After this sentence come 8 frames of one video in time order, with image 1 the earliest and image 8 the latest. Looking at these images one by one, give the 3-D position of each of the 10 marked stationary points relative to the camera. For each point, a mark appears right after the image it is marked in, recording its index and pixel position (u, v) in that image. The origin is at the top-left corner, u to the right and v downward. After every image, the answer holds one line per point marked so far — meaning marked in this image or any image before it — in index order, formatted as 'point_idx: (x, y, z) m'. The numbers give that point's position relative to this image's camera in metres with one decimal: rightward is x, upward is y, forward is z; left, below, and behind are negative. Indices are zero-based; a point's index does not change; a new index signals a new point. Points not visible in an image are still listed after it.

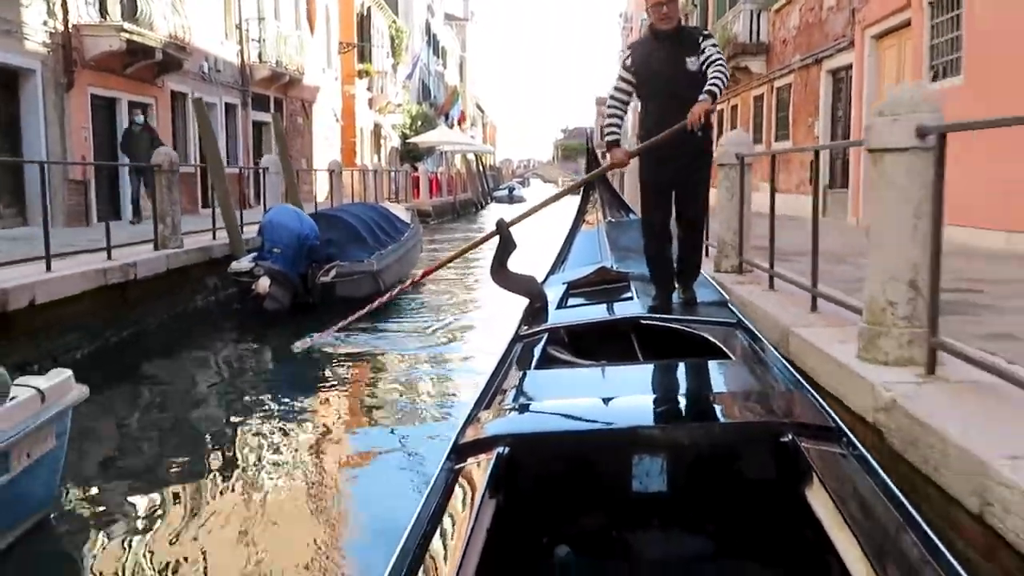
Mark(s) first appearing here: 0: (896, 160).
0: (+1.2, +0.4, +2.9) m
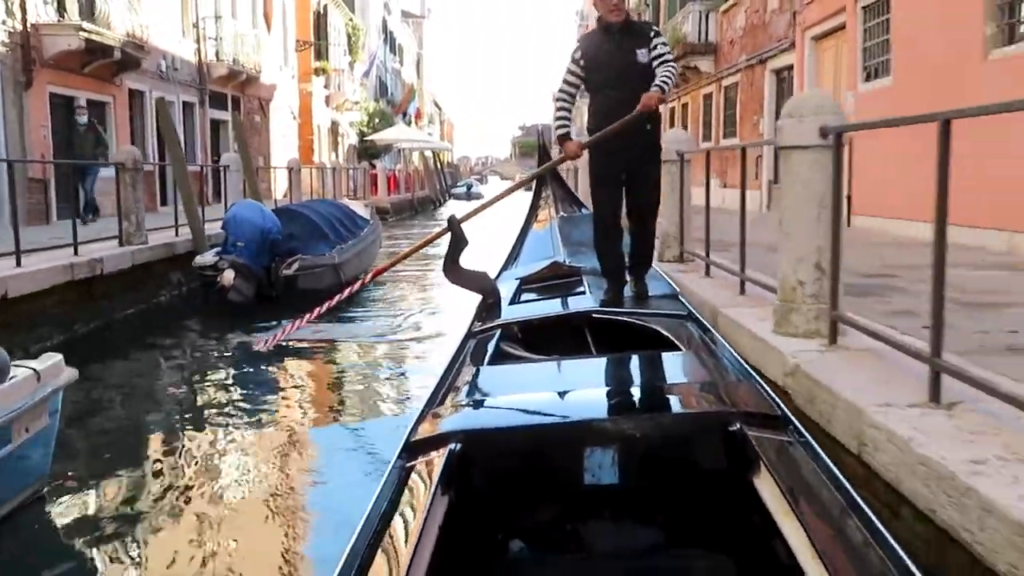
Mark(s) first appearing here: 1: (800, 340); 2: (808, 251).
0: (+1.1, +0.5, +3.3) m
1: (+1.1, -0.2, +3.4) m
2: (+1.1, +0.1, +3.4) m
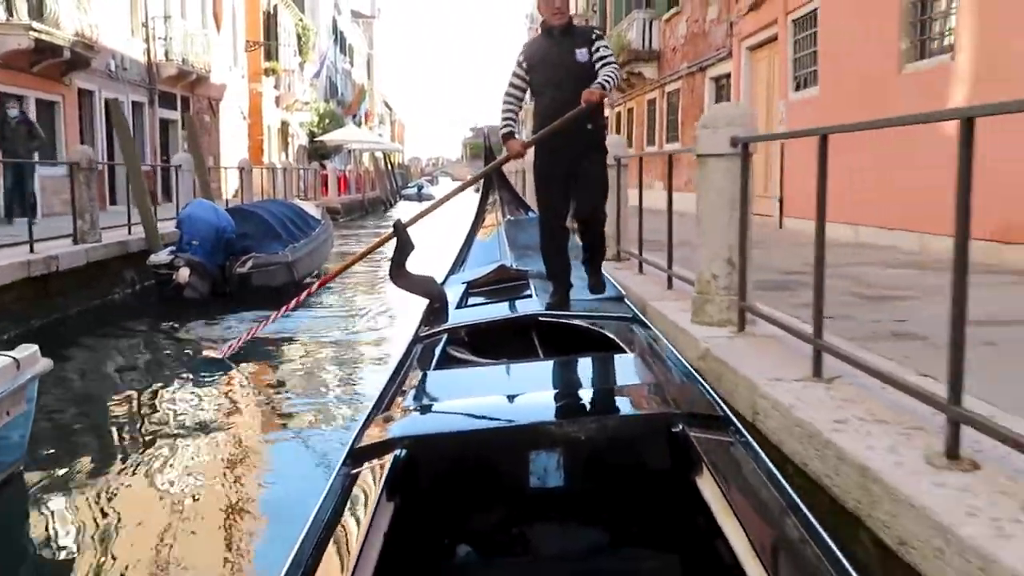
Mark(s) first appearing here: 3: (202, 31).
0: (+0.8, +0.5, +3.7) m
1: (+0.9, -0.2, +3.8) m
2: (+0.9, +0.2, +3.8) m
3: (-6.9, +5.7, +19.8) m
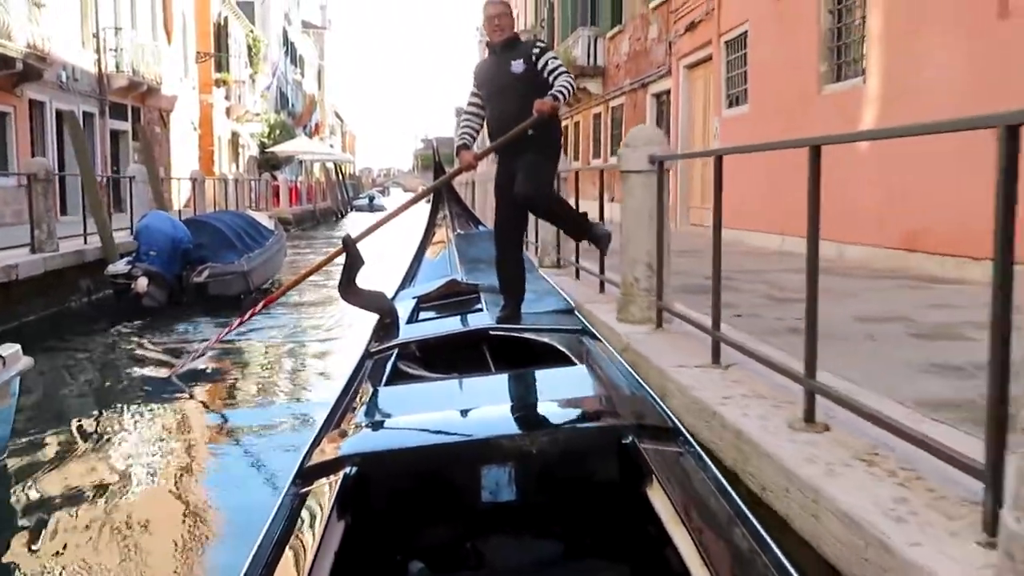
0: (+0.6, +0.5, +4.2) m
1: (+0.6, -0.2, +4.3) m
2: (+0.6, +0.2, +4.2) m
3: (-8.0, +5.5, +19.9) m
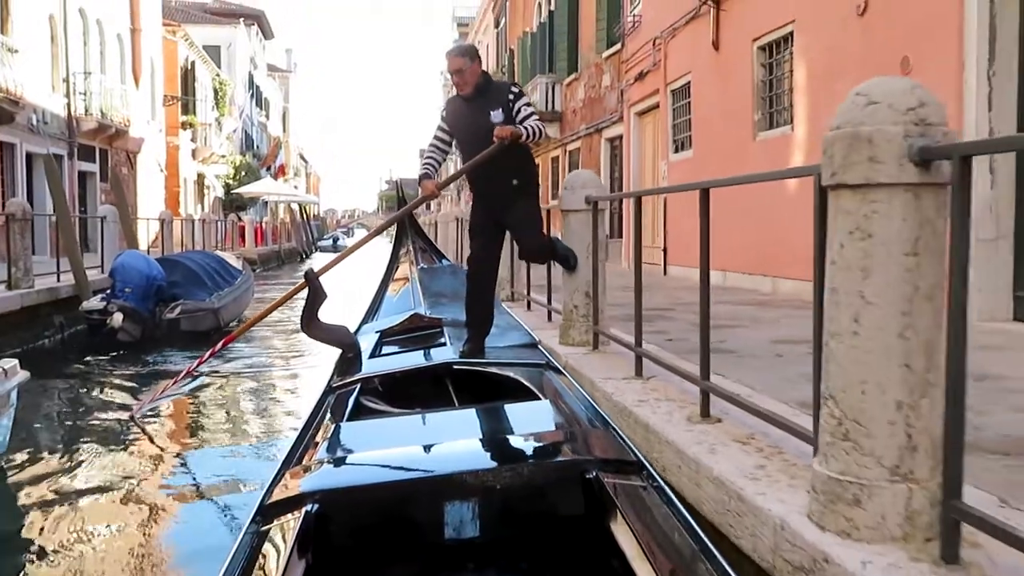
0: (+0.3, +0.4, +4.7) m
1: (+0.4, -0.3, +4.8) m
2: (+0.4, 0.0, +4.7) m
3: (-8.9, +4.6, +20.3) m
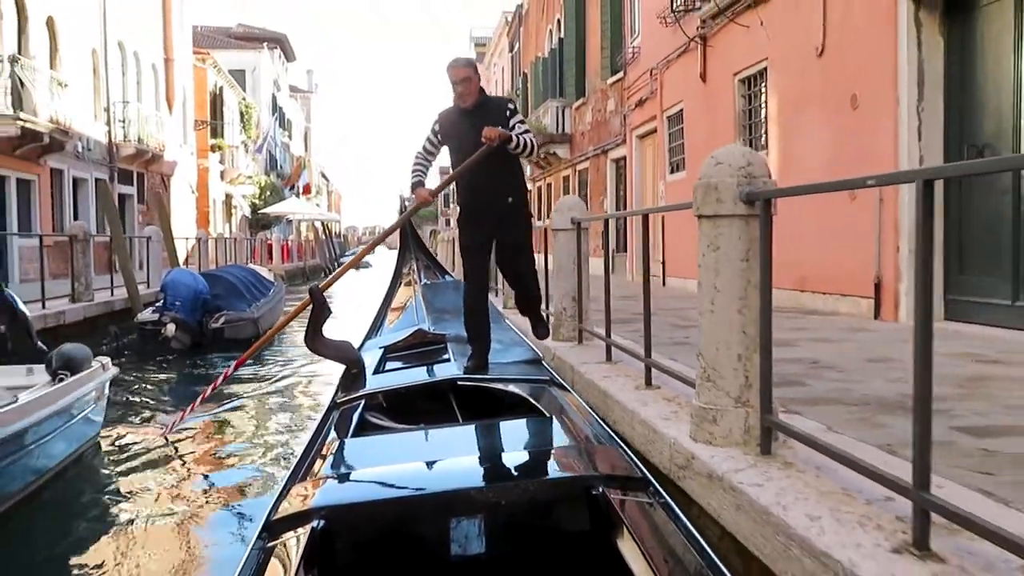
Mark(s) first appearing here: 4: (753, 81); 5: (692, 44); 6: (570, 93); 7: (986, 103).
0: (+0.3, +0.3, +5.7) m
1: (+0.4, -0.4, +5.7) m
2: (+0.4, 0.0, +5.7) m
3: (-8.5, +4.2, +21.5) m
4: (+2.4, +2.1, +9.0) m
5: (+2.1, +2.8, +10.2) m
6: (+1.1, +3.8, +17.6) m
7: (+3.0, +1.2, +5.7) m
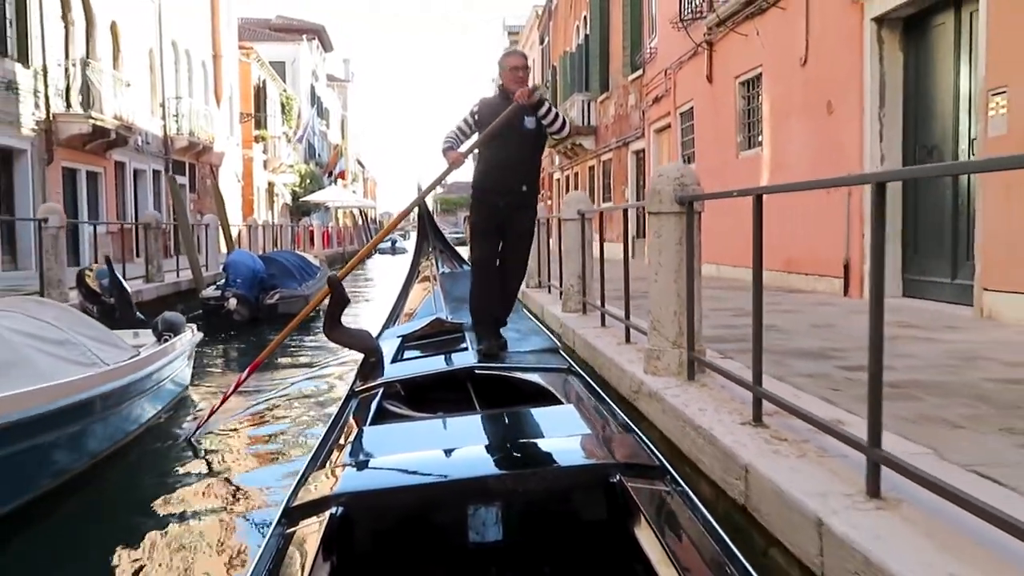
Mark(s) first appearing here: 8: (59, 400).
0: (+0.5, +0.5, +6.8) m
1: (+0.5, -0.2, +6.8) m
2: (+0.5, +0.1, +6.8) m
3: (-7.8, +4.6, +22.9) m
4: (+2.7, +2.3, +9.9) m
5: (+2.4, +3.0, +11.2) m
6: (+1.7, +4.1, +18.6) m
7: (+3.1, +1.3, +6.7) m
8: (-2.2, -0.5, +4.4) m
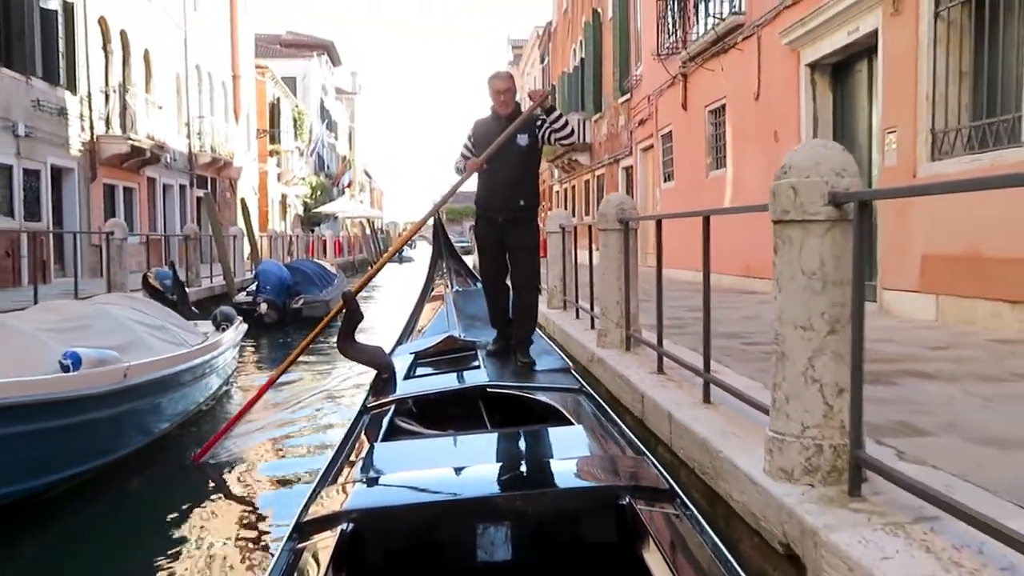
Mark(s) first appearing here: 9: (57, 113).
0: (+0.4, +0.5, +8.2) m
1: (+0.4, -0.2, +8.2) m
2: (+0.4, +0.1, +8.2) m
3: (-7.8, +4.4, +24.4) m
4: (+2.6, +2.2, +11.4) m
5: (+2.3, +2.9, +12.6) m
6: (+1.7, +4.0, +20.0) m
7: (+3.1, +1.3, +8.1) m
8: (-2.3, -0.5, +5.8) m
9: (-7.2, +2.8, +14.2) m
